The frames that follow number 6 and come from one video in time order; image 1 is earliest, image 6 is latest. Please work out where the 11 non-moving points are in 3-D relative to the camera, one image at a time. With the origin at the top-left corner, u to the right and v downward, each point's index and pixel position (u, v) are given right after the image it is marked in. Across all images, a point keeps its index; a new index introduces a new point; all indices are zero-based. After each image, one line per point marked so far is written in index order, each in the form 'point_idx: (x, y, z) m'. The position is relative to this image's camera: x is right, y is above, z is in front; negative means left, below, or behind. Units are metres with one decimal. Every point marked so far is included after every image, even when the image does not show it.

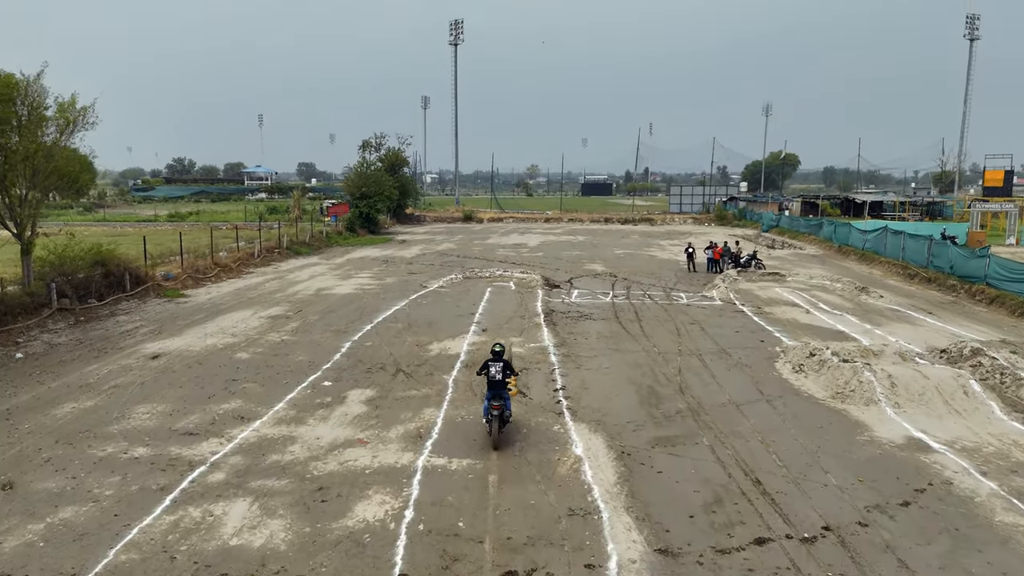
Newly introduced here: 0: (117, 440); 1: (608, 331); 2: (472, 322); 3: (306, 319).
0: (-5.4, -2.1, +10.1) m
1: (+2.3, -1.0, +17.6) m
2: (-1.0, -0.9, +18.6) m
3: (-5.4, -0.8, +19.0) m
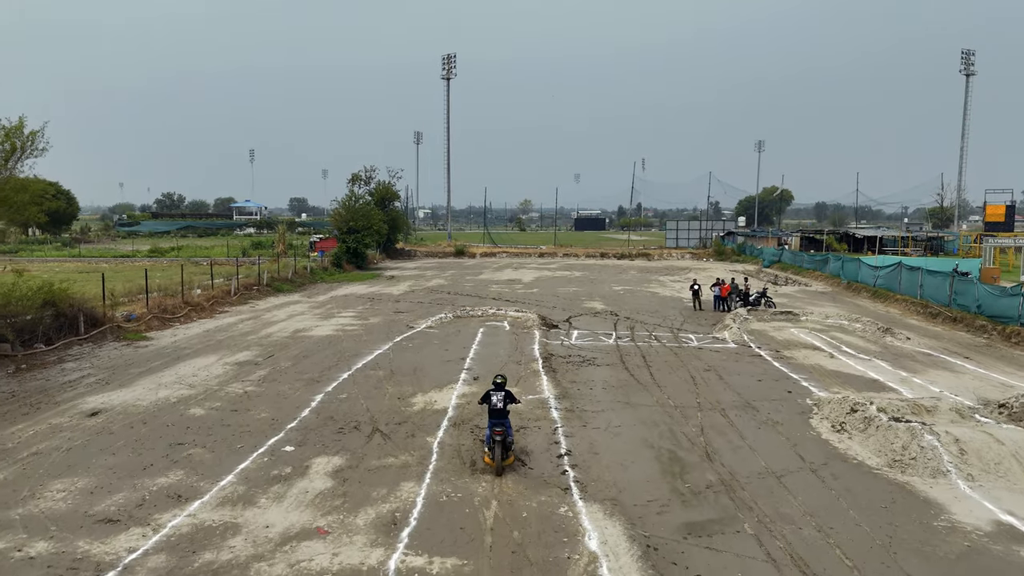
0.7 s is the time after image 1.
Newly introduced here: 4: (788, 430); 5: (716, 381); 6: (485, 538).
0: (-5.5, -2.7, +8.0) m
1: (+2.2, -2.0, +15.7) m
2: (-1.1, -1.9, +16.7) m
3: (-5.5, -1.8, +17.0) m
4: (+4.5, -2.3, +11.9) m
5: (+4.3, -2.0, +15.4) m
6: (-0.3, -2.7, +7.9) m
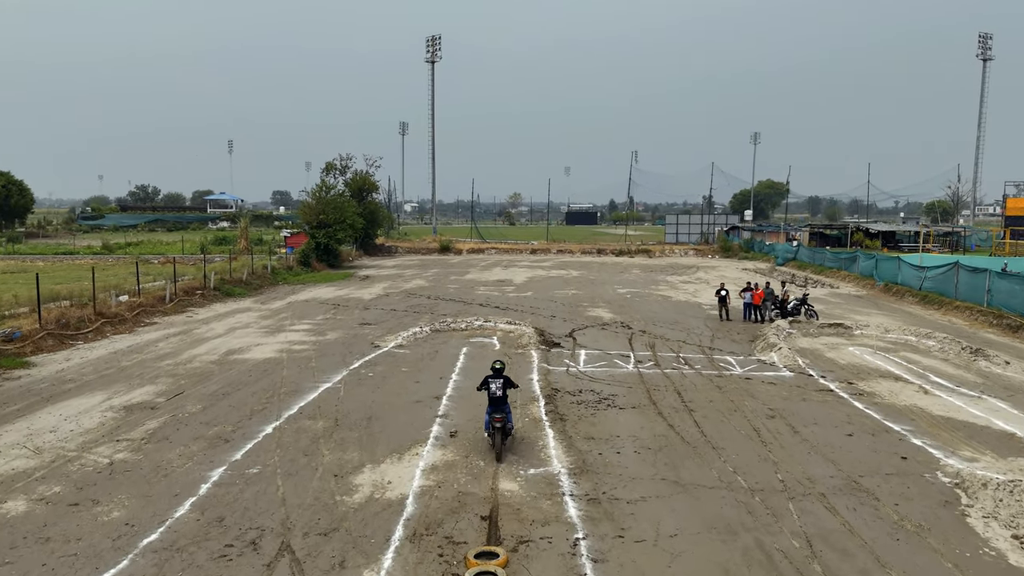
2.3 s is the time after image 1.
0: (-5.5, -3.0, +3.4) m
1: (+2.1, -2.2, +11.2) m
2: (-1.3, -2.1, +12.1) m
3: (-5.6, -2.1, +12.4) m
4: (+4.5, -2.6, +7.5) m
5: (+4.2, -2.2, +10.9) m
6: (-0.3, -3.0, +3.3) m
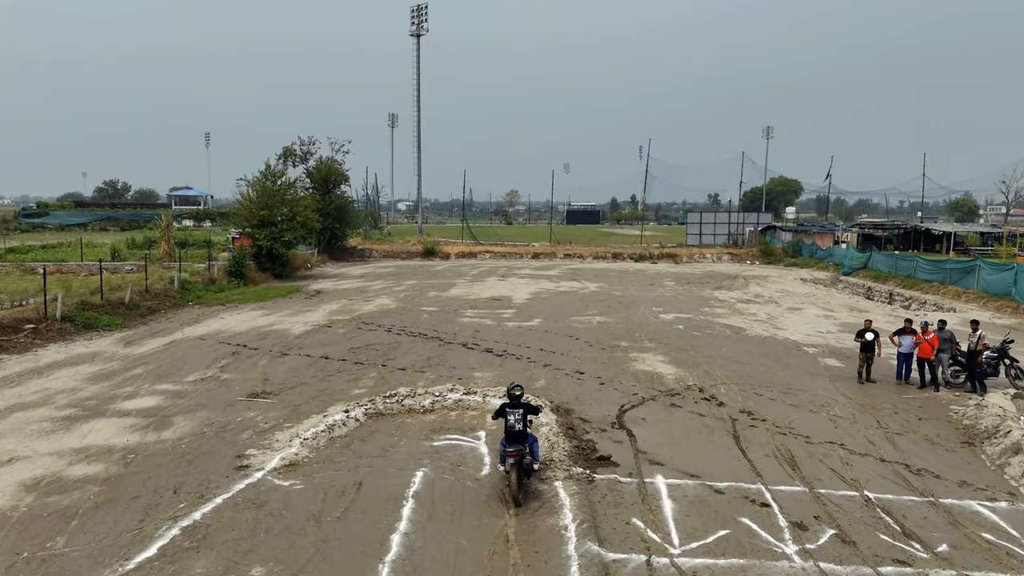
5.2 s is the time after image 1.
0: (-5.4, -3.8, -5.7) m
1: (+2.2, -3.0, +2.1) m
2: (-1.2, -2.9, +3.1) m
3: (-5.6, -2.8, +3.3) m
4: (+4.5, -3.4, -1.6) m
5: (+4.3, -3.0, +1.9) m
6: (-0.2, -3.8, -5.7) m
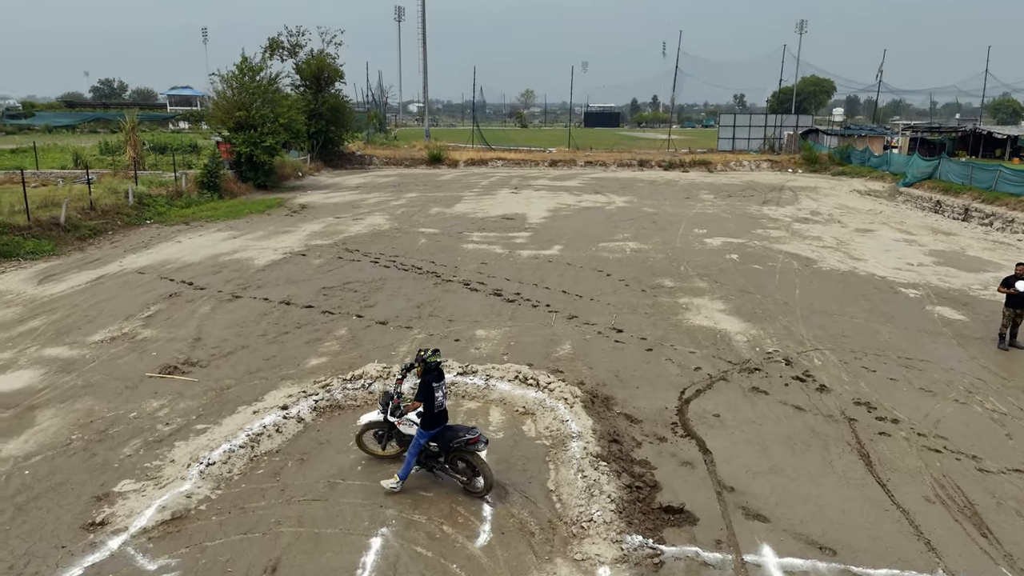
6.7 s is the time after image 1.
0: (-5.5, -5.3, -8.7) m
1: (+2.2, -3.5, -1.2) m
2: (-1.2, -3.3, -0.2) m
3: (-5.6, -3.1, +0.1) m
4: (+4.5, -4.4, -4.8) m
5: (+4.2, -3.6, -1.5) m
6: (-0.4, -5.3, -8.8) m
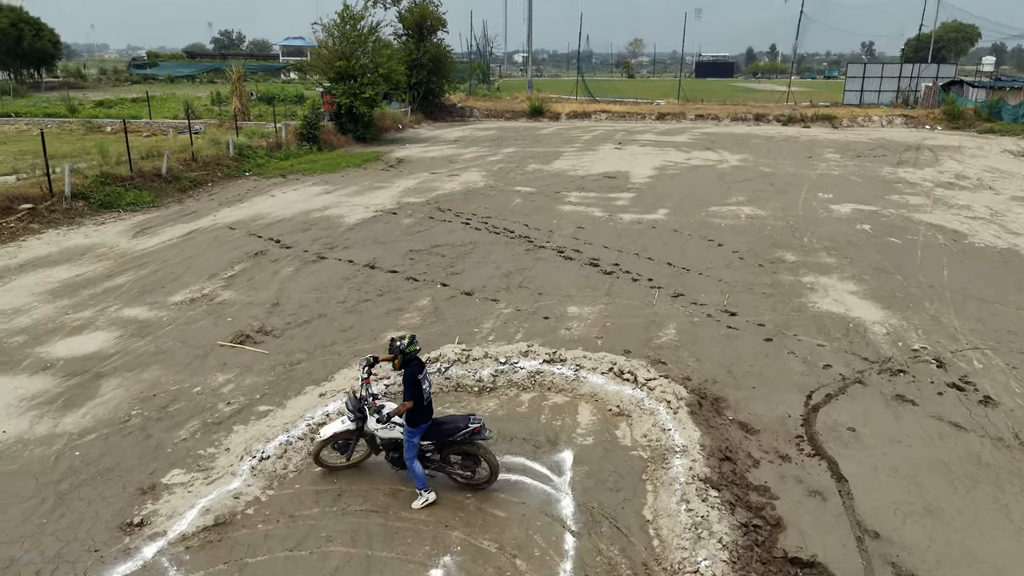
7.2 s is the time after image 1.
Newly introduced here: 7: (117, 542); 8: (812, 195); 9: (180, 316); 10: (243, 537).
0: (-7.0, -5.8, -8.5) m
1: (+1.7, -4.0, -2.3) m
2: (-1.5, -3.5, -0.9) m
3: (-5.7, -3.2, 0.0) m
4: (+3.5, -5.2, -6.1) m
5: (+3.7, -4.1, -2.8) m
6: (-1.9, -6.1, -9.3) m
7: (-2.6, -1.7, +5.1) m
8: (+7.3, +2.3, +17.9) m
9: (-4.2, -0.3, +9.3) m
10: (-1.8, -1.7, +5.1) m
